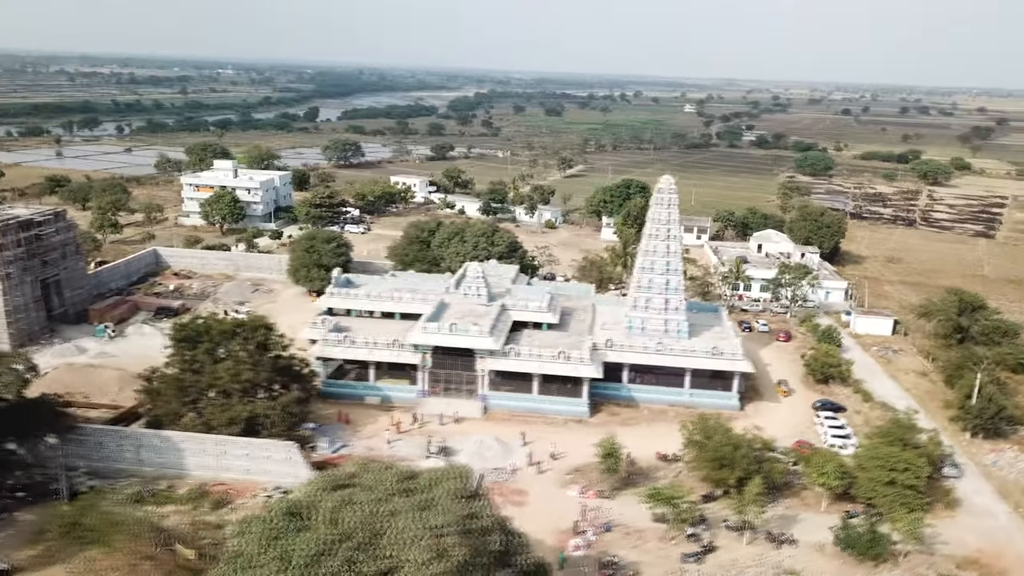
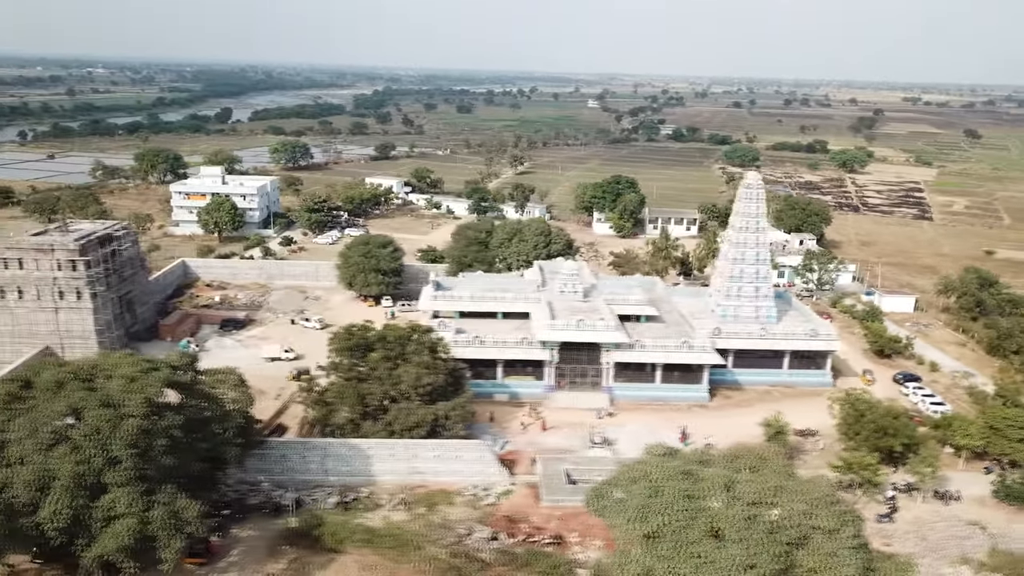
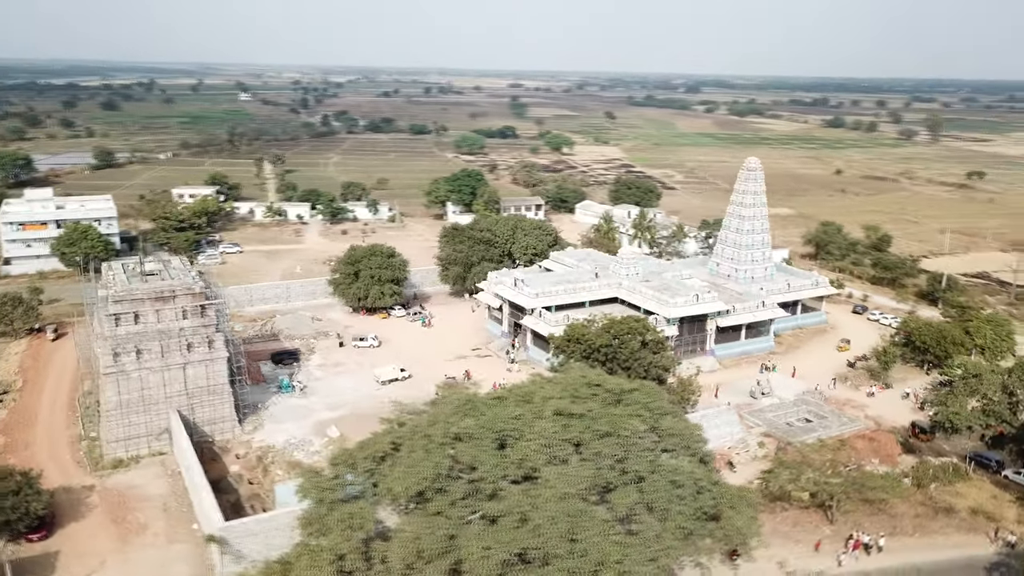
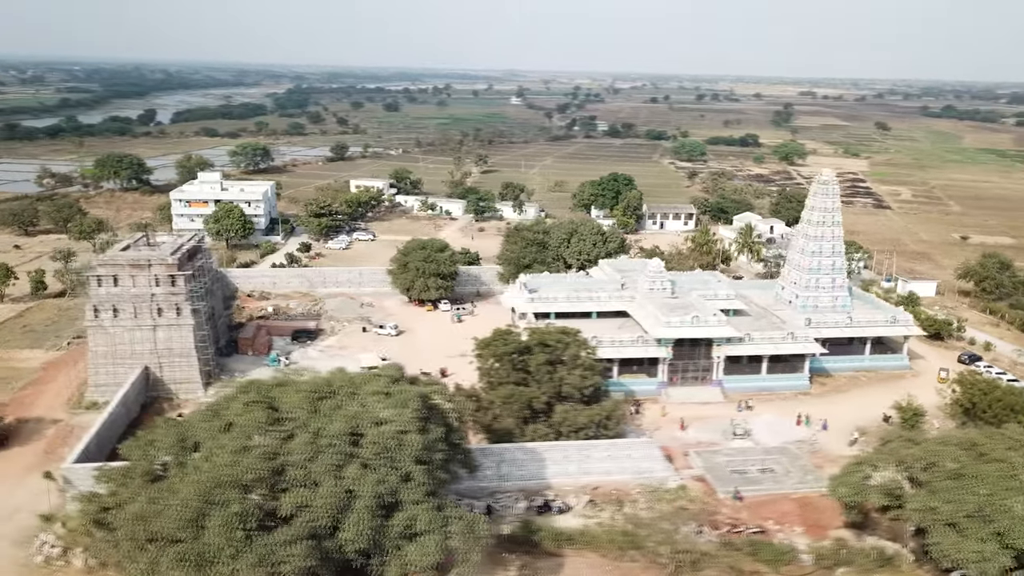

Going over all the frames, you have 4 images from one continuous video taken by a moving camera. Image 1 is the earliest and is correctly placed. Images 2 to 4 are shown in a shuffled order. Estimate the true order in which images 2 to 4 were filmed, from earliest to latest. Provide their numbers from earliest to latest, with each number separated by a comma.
2, 4, 3
